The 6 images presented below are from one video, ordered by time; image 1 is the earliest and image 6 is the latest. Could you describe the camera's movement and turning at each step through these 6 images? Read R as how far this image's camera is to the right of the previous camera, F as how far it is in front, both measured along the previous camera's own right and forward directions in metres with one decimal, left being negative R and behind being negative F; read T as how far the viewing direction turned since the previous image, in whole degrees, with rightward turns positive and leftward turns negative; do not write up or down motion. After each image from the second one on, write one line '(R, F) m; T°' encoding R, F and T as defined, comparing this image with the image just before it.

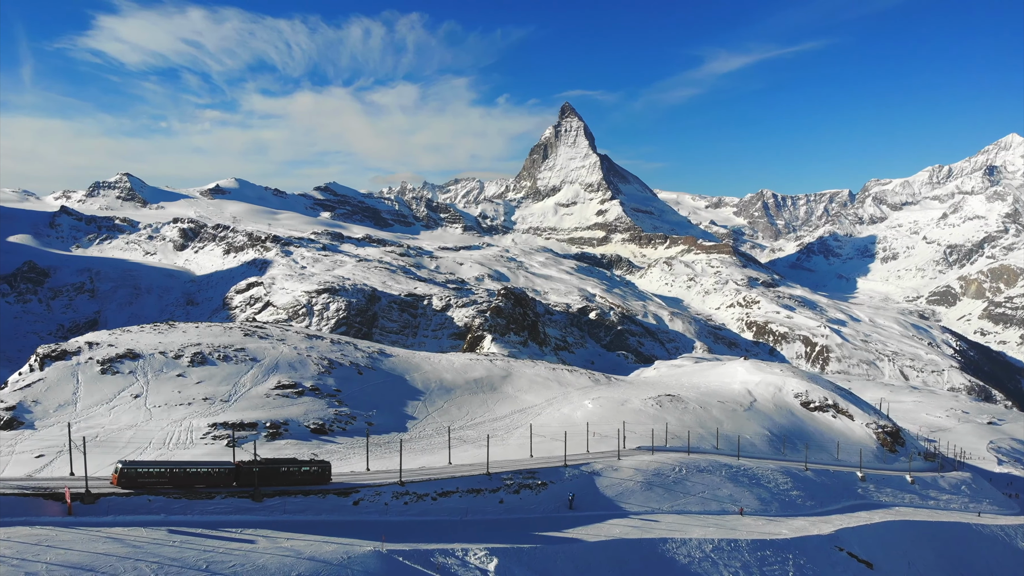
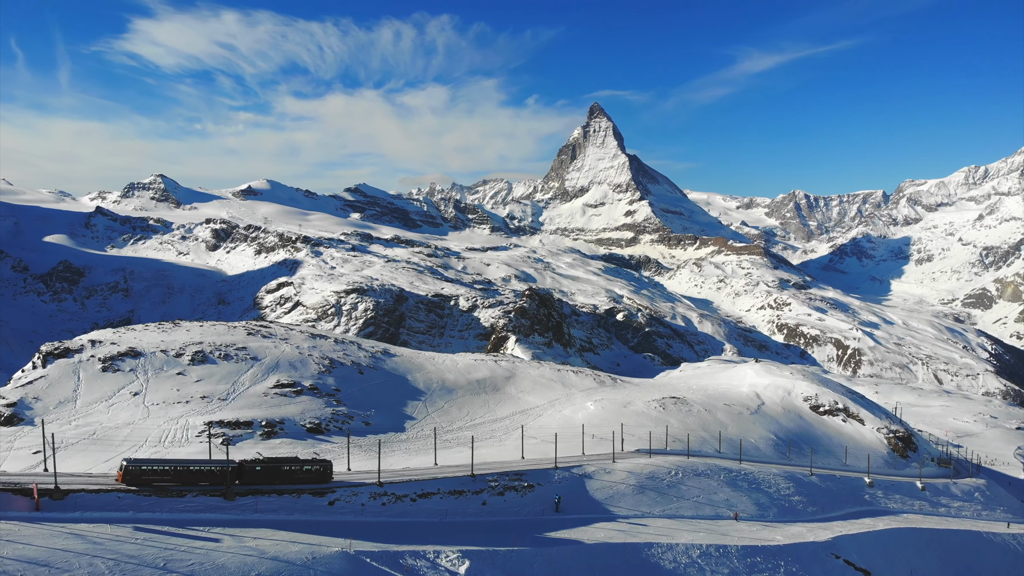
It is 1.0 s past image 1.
(+2.9, +0.4) m; -2°
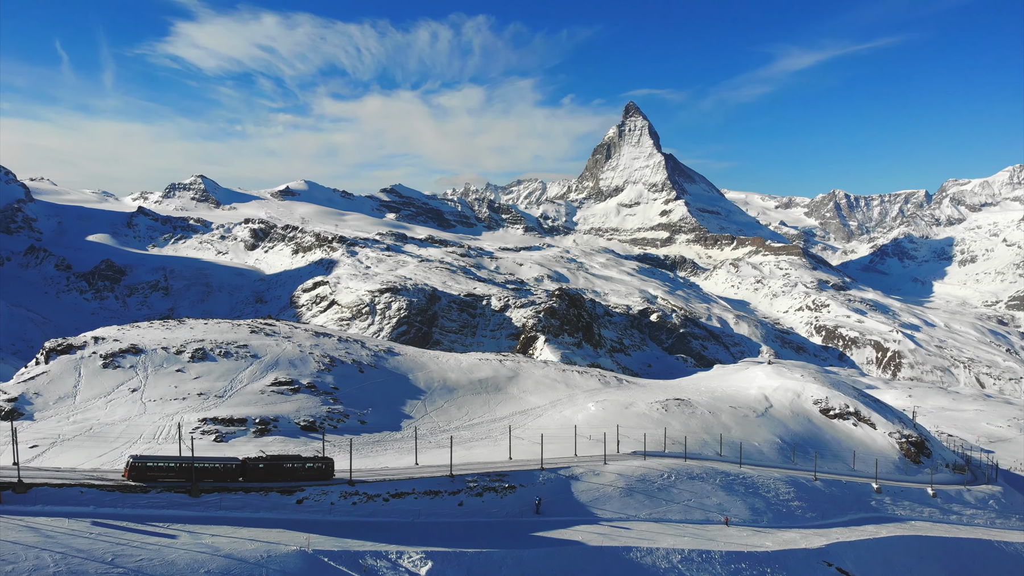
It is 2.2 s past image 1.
(+3.7, +0.4) m; -2°
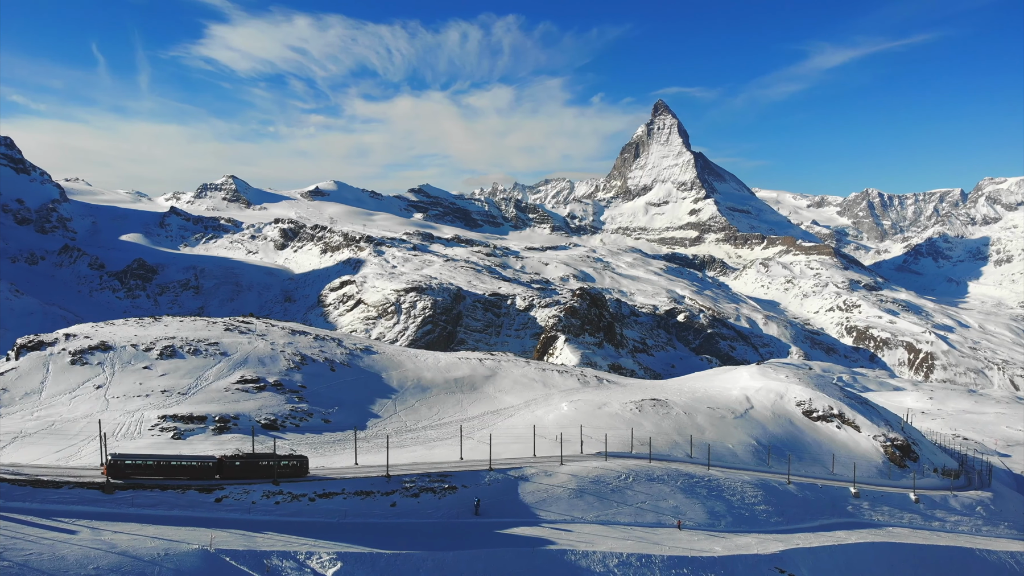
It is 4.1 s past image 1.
(+6.3, +0.6) m; -2°
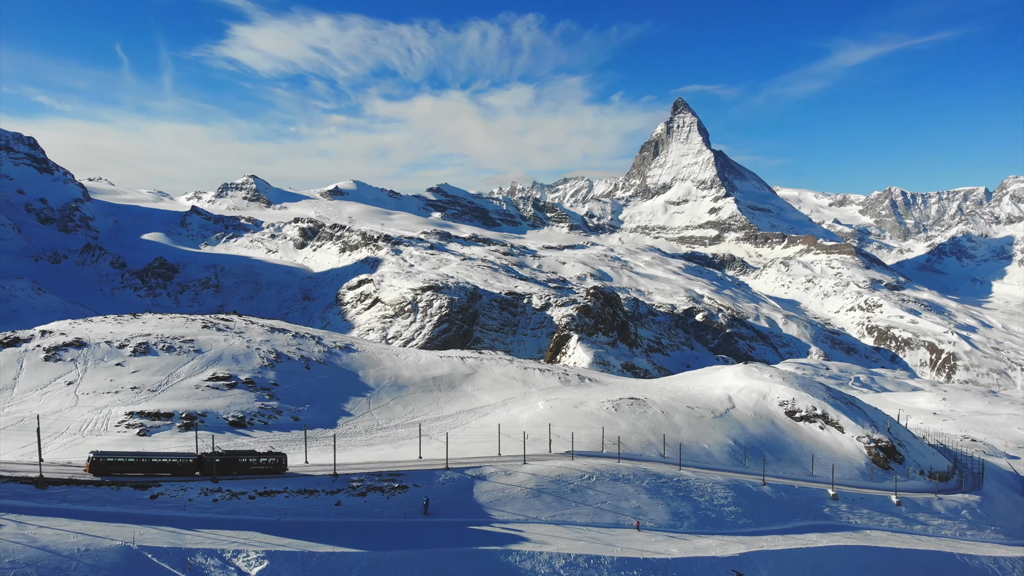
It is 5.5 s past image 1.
(+4.9, +0.4) m; -1°
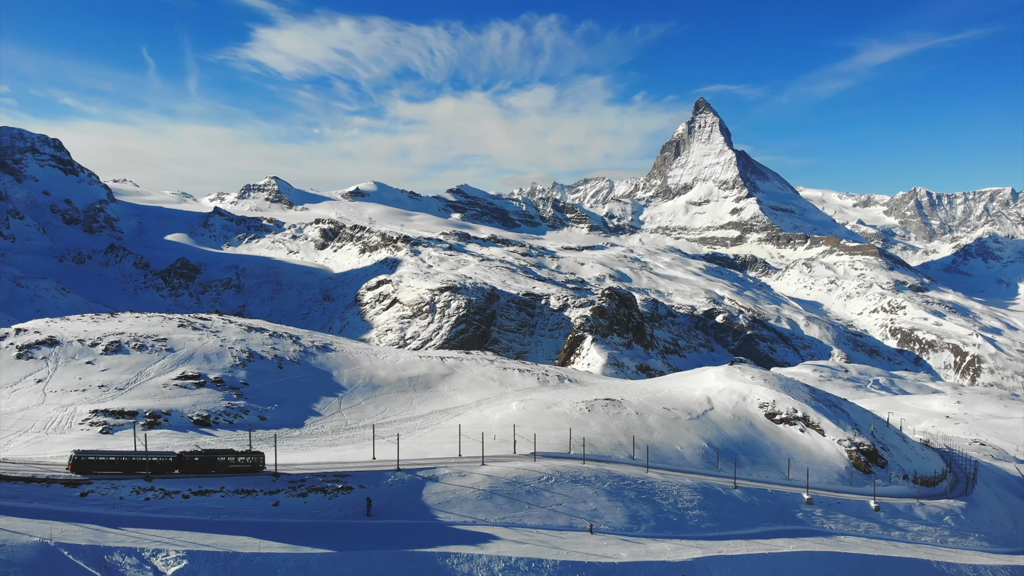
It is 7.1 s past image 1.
(+5.5, +0.5) m; -1°
